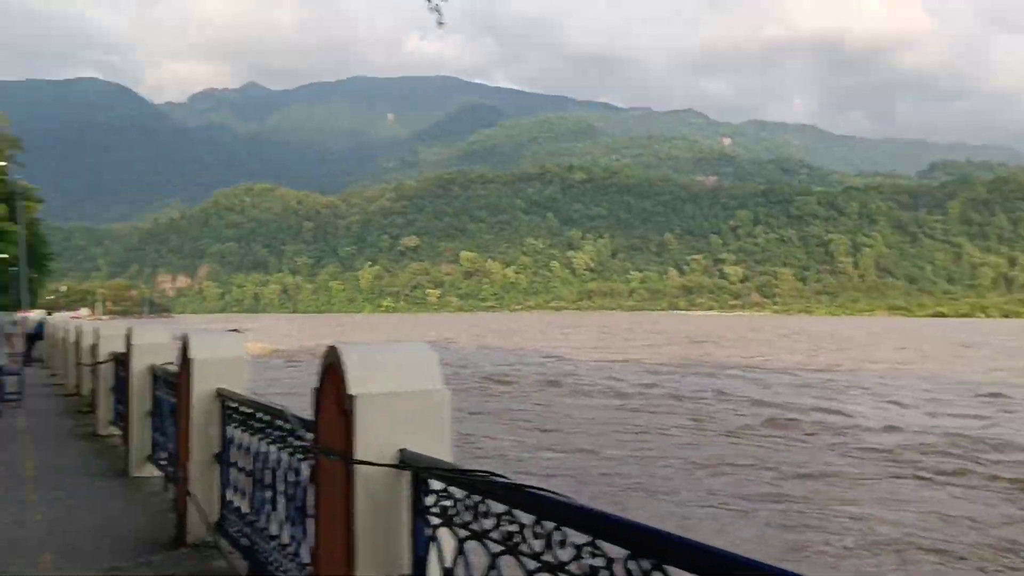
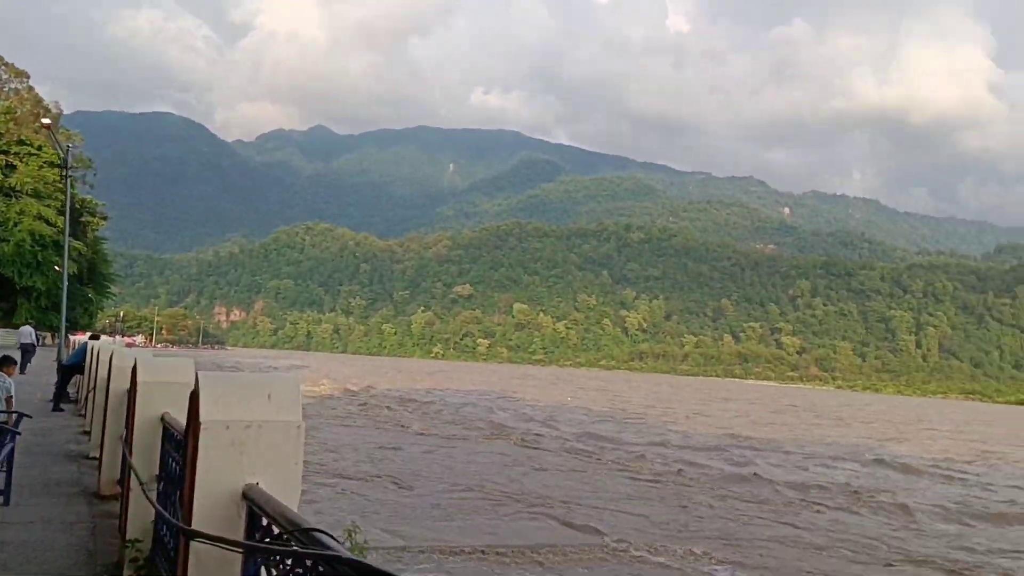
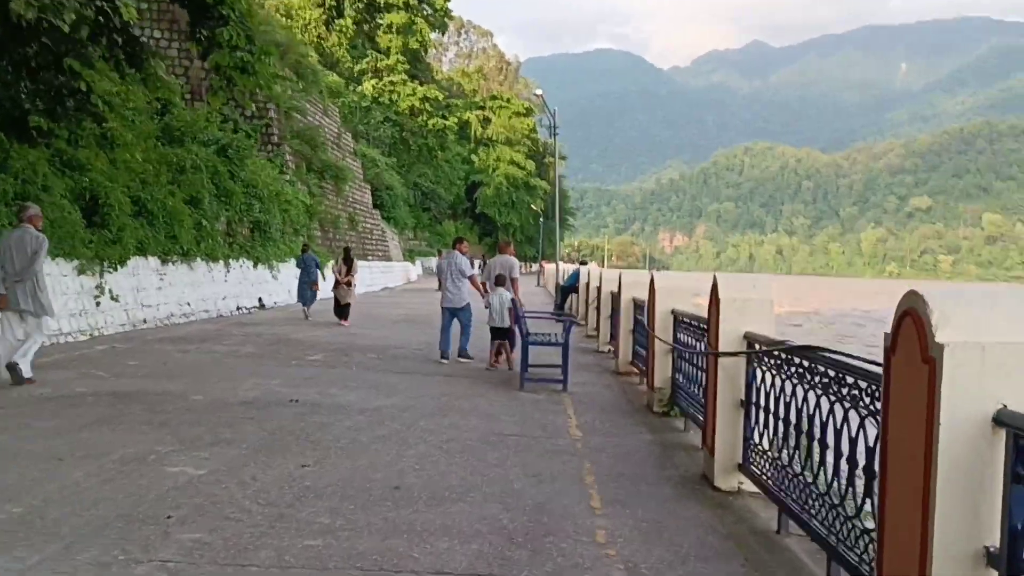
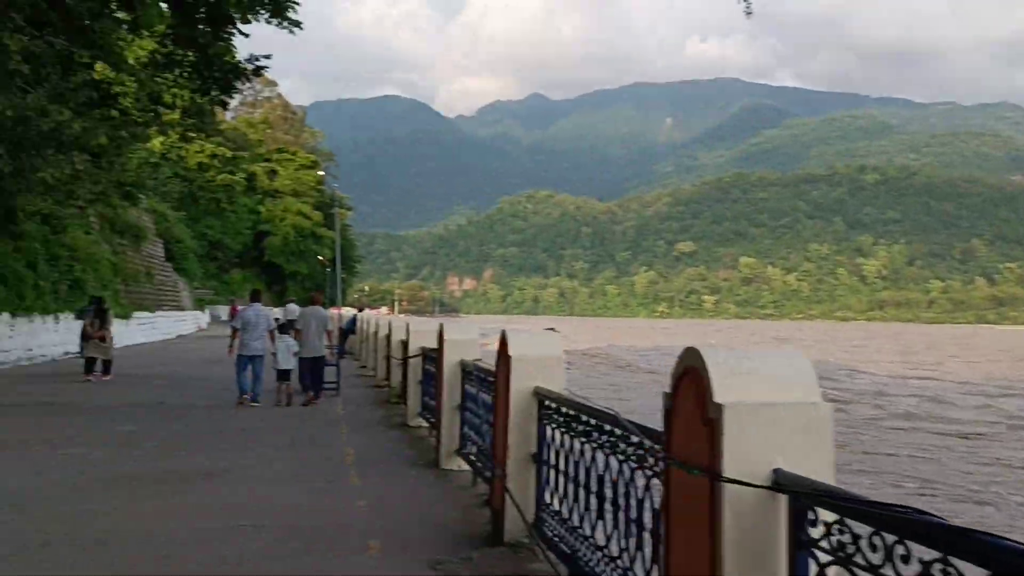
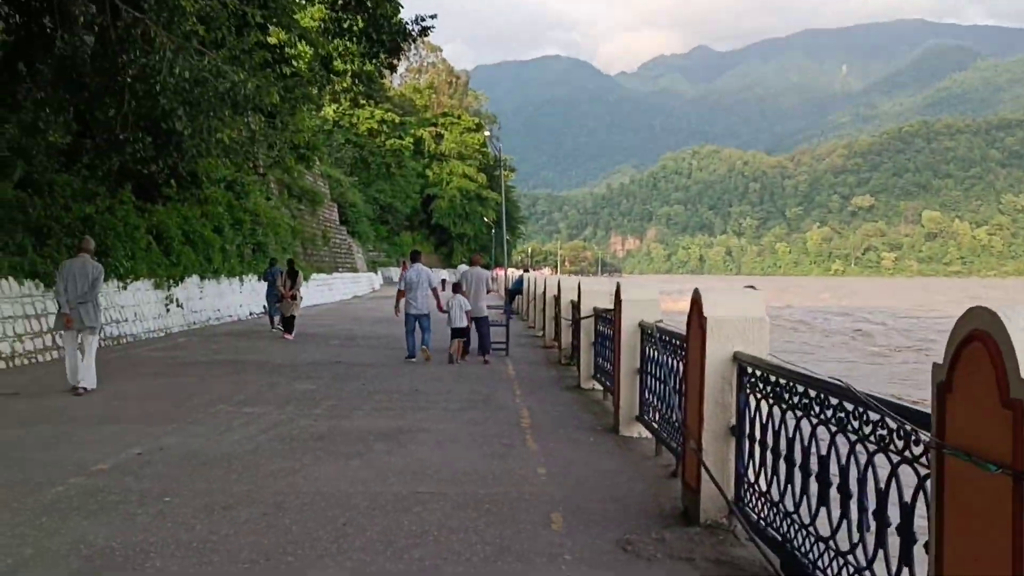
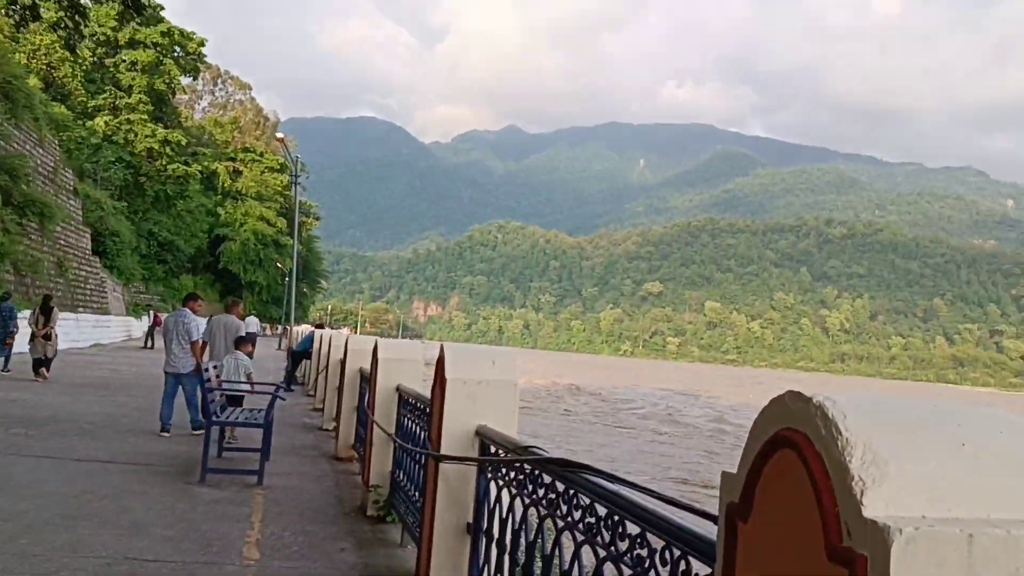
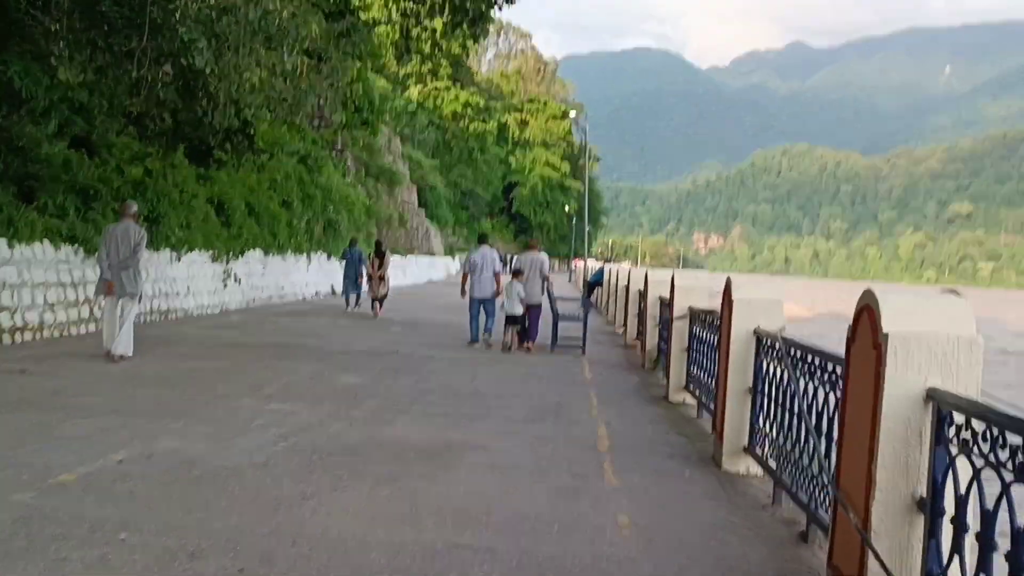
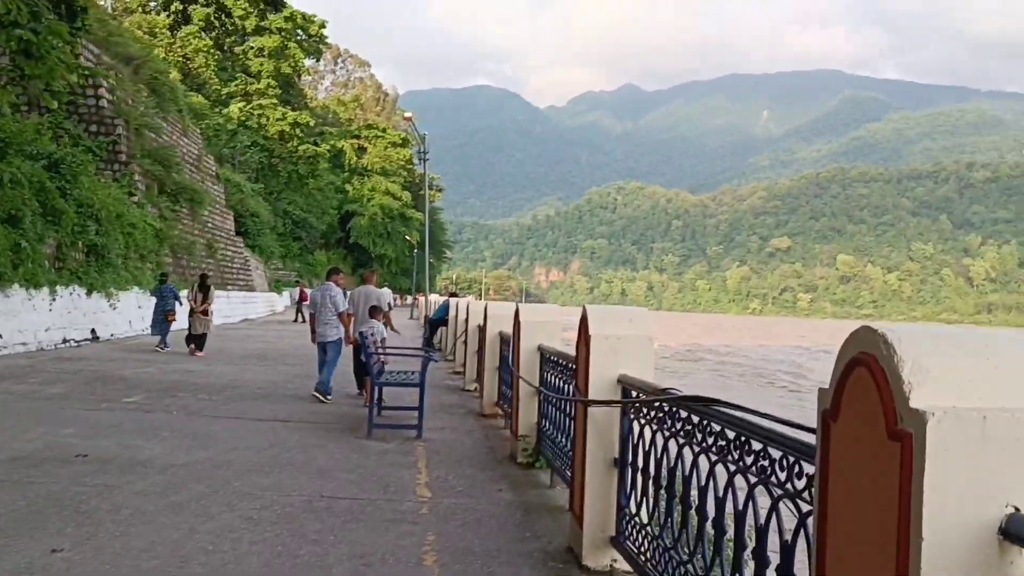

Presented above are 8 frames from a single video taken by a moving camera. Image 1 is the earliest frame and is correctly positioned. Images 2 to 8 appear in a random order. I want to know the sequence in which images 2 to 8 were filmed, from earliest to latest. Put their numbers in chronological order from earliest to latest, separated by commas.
4, 5, 7, 3, 8, 6, 2
